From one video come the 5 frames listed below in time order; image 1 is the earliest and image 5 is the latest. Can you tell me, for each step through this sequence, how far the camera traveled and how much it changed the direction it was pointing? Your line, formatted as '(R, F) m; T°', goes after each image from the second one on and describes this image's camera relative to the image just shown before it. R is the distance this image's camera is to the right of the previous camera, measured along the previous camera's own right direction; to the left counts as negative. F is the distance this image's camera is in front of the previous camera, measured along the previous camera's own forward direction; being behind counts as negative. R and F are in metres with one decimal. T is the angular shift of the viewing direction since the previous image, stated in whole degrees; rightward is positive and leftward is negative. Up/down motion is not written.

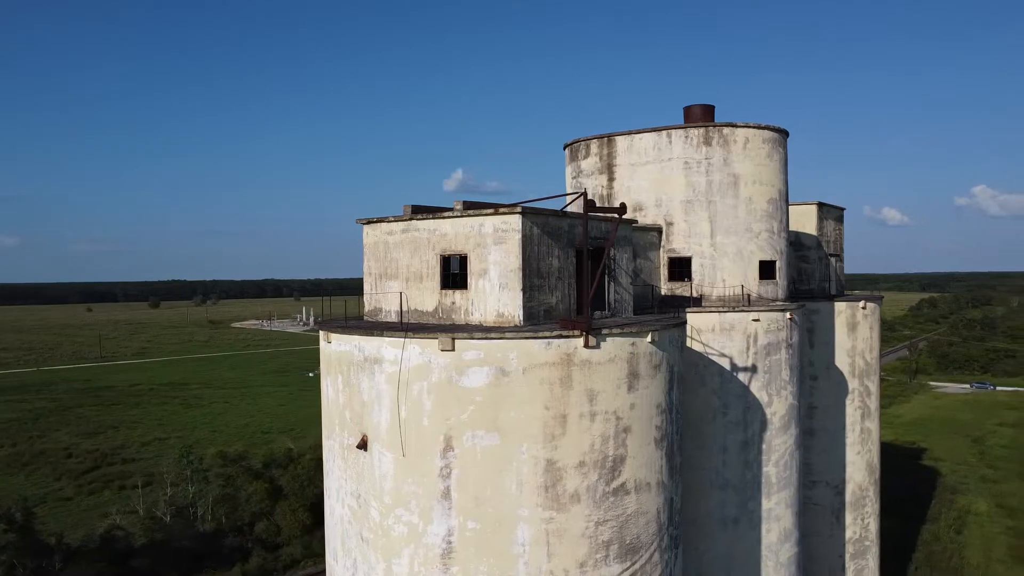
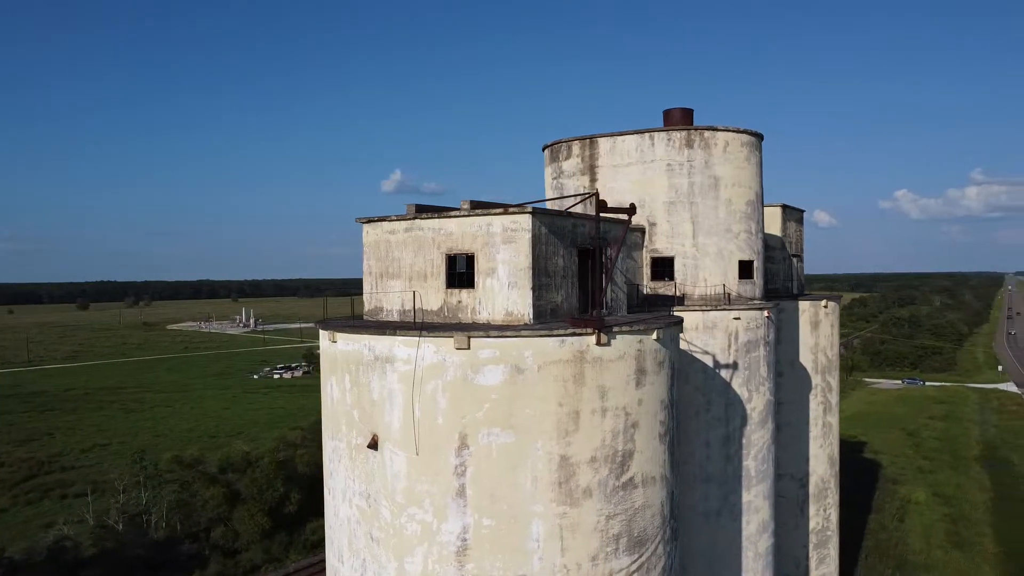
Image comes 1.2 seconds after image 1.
(-0.4, 0.0) m; +4°
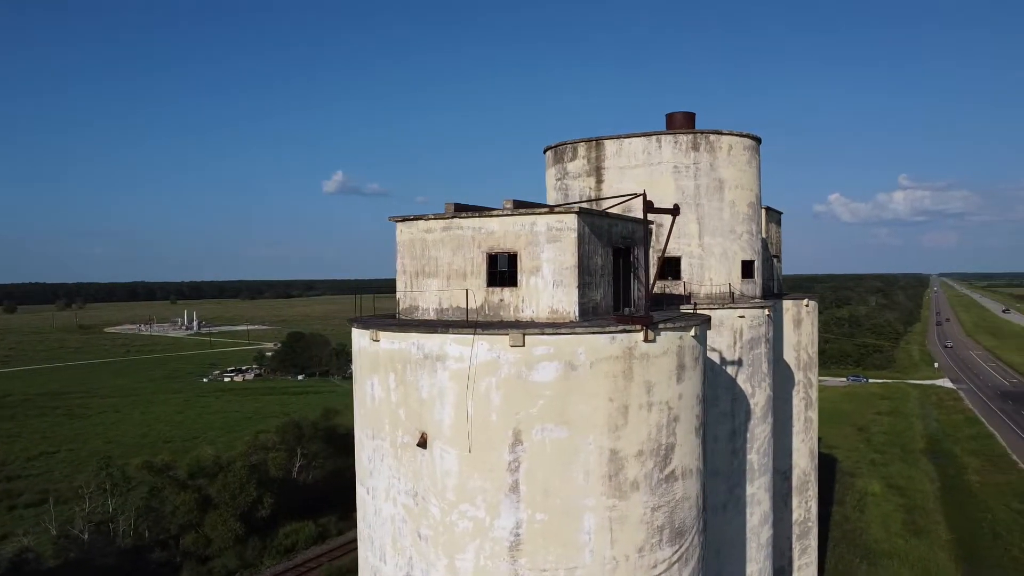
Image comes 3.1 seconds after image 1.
(-0.7, -0.1) m; +3°
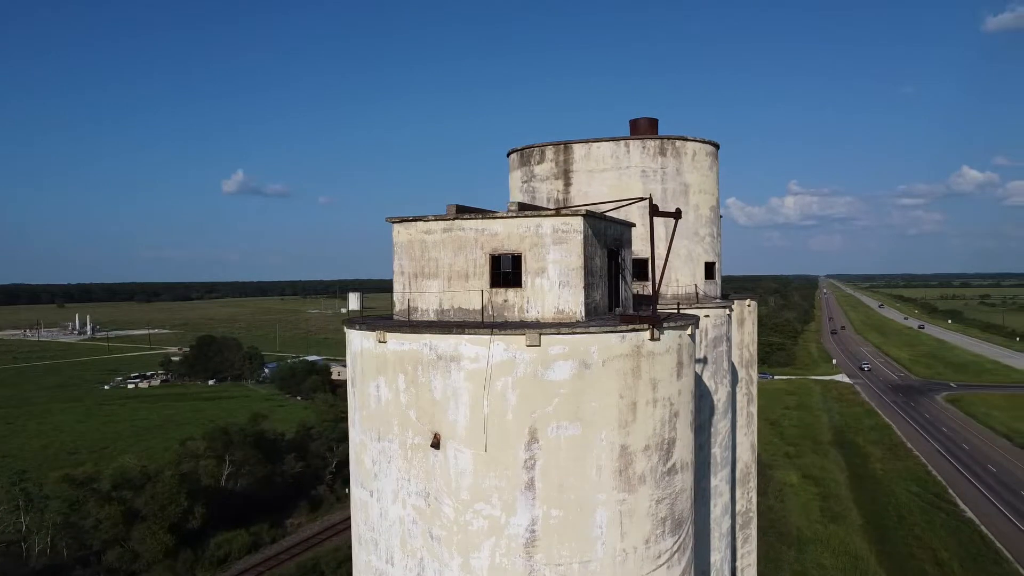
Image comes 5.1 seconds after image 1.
(-0.7, 0.0) m; +6°
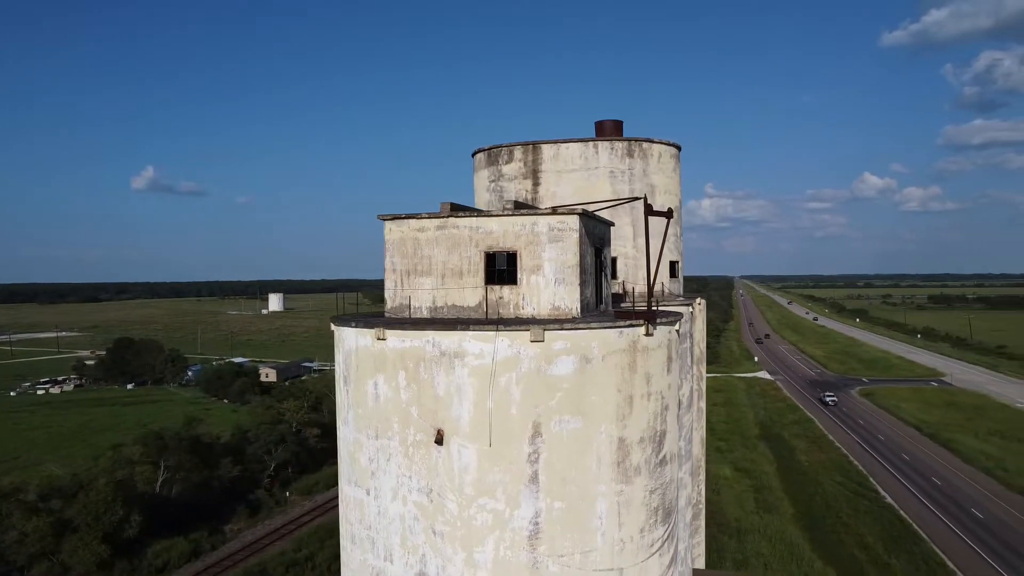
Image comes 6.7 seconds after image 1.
(-0.5, -0.1) m; +6°
